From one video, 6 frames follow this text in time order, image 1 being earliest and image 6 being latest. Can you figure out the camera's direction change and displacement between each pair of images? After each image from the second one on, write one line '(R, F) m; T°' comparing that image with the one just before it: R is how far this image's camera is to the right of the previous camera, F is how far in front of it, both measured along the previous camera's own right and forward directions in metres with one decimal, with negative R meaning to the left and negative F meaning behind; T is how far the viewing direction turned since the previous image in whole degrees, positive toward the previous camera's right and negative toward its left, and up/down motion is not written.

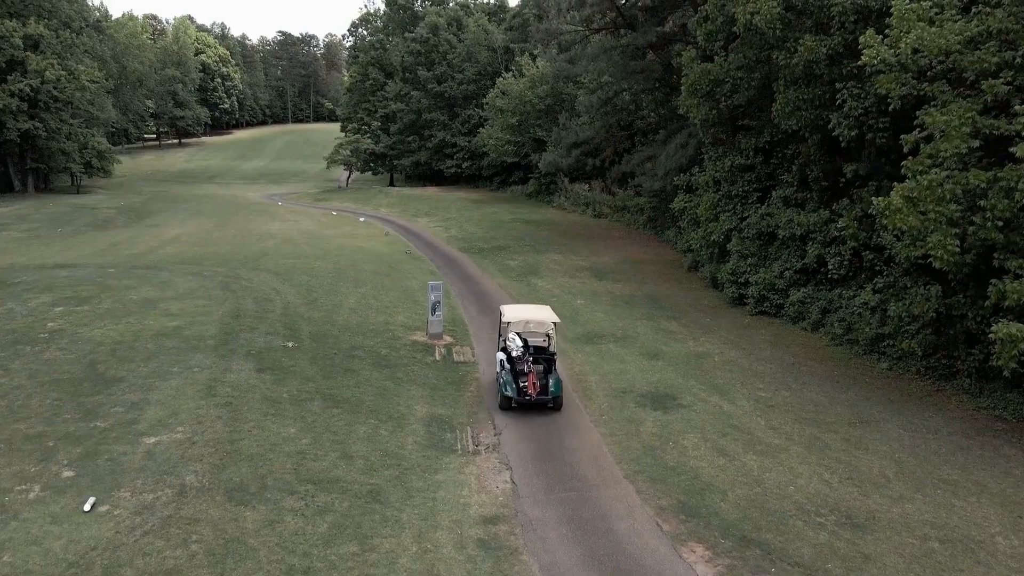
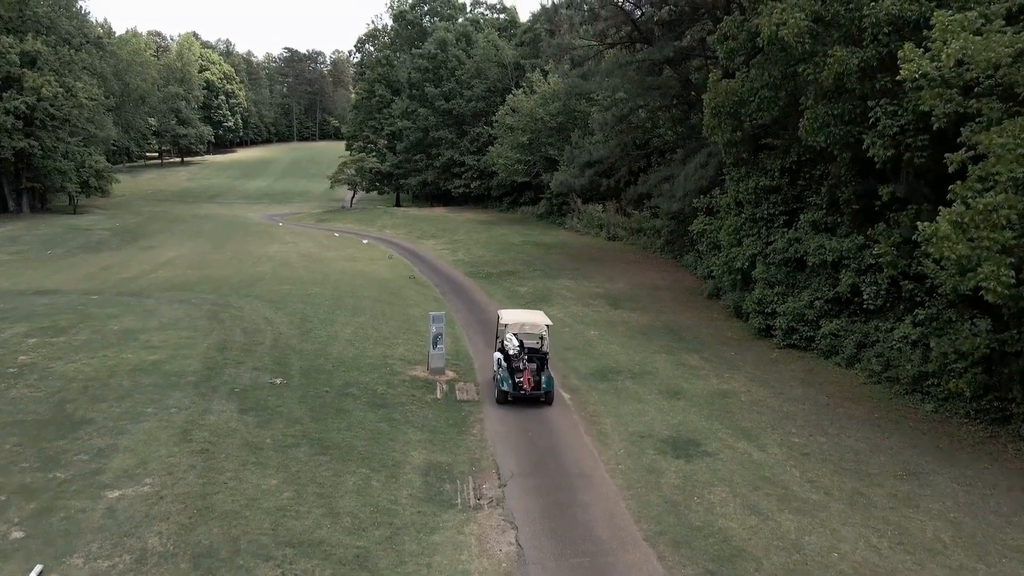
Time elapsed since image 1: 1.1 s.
(0.0, +1.2) m; -1°
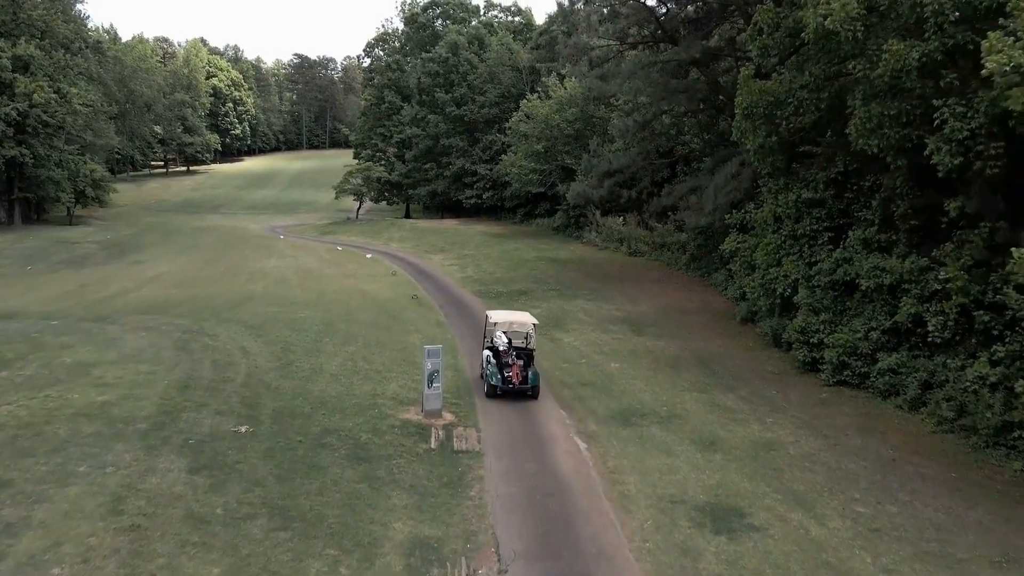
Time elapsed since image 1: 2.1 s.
(+0.1, +2.1) m; -1°
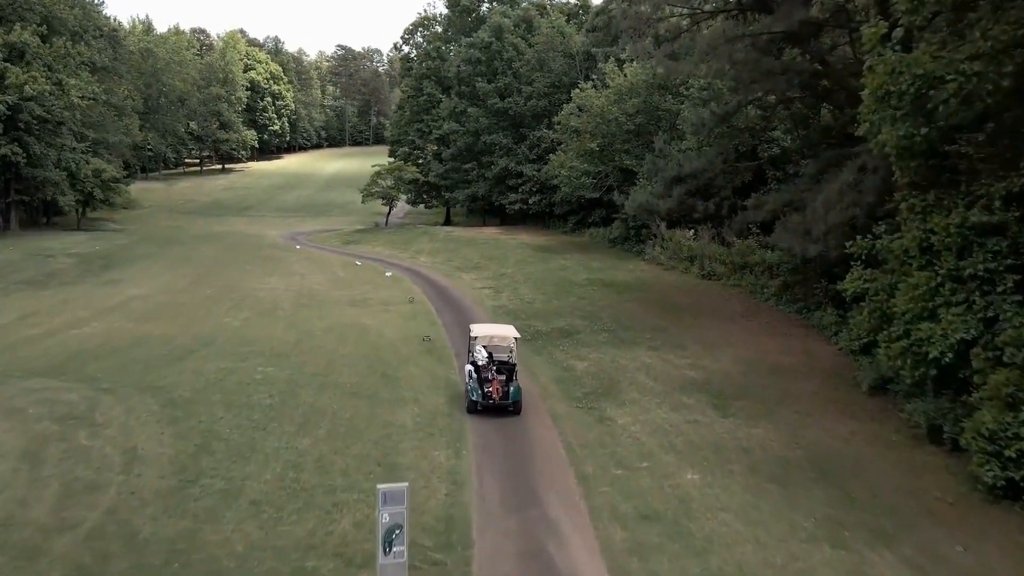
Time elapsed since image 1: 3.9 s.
(+0.3, +5.4) m; -3°
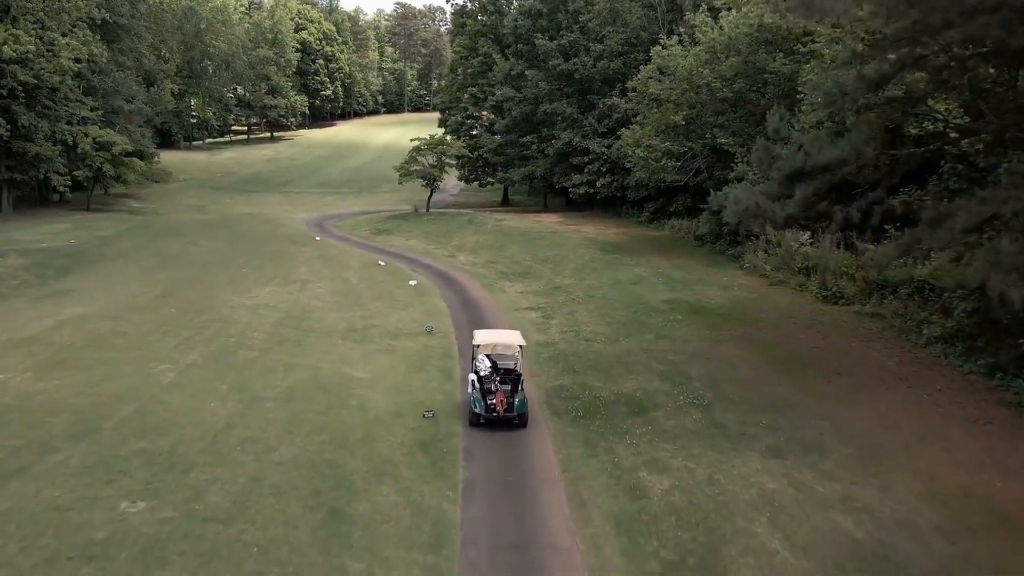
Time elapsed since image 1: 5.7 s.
(+0.4, +6.2) m; -4°
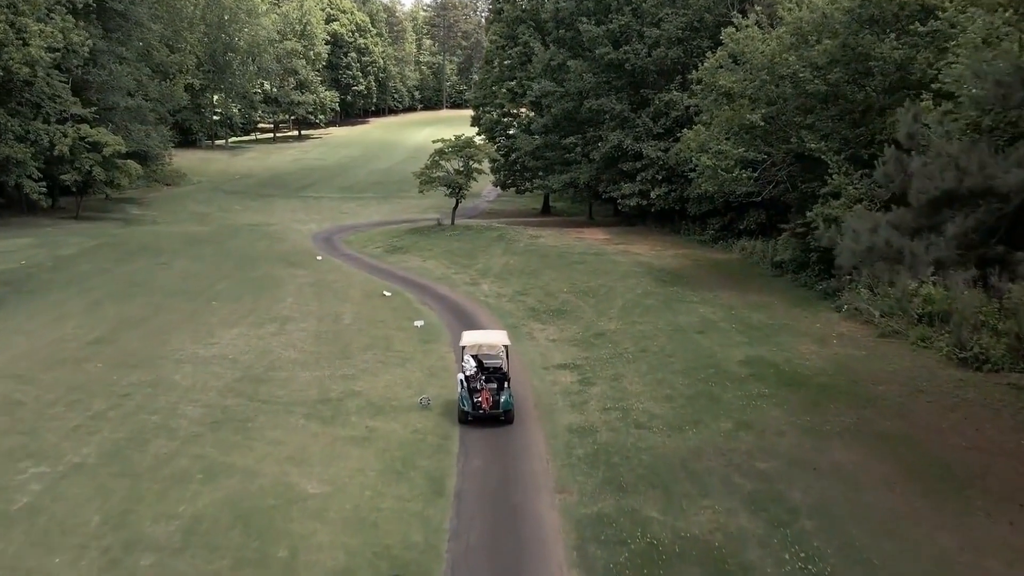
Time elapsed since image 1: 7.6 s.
(+0.3, +4.6) m; -3°
